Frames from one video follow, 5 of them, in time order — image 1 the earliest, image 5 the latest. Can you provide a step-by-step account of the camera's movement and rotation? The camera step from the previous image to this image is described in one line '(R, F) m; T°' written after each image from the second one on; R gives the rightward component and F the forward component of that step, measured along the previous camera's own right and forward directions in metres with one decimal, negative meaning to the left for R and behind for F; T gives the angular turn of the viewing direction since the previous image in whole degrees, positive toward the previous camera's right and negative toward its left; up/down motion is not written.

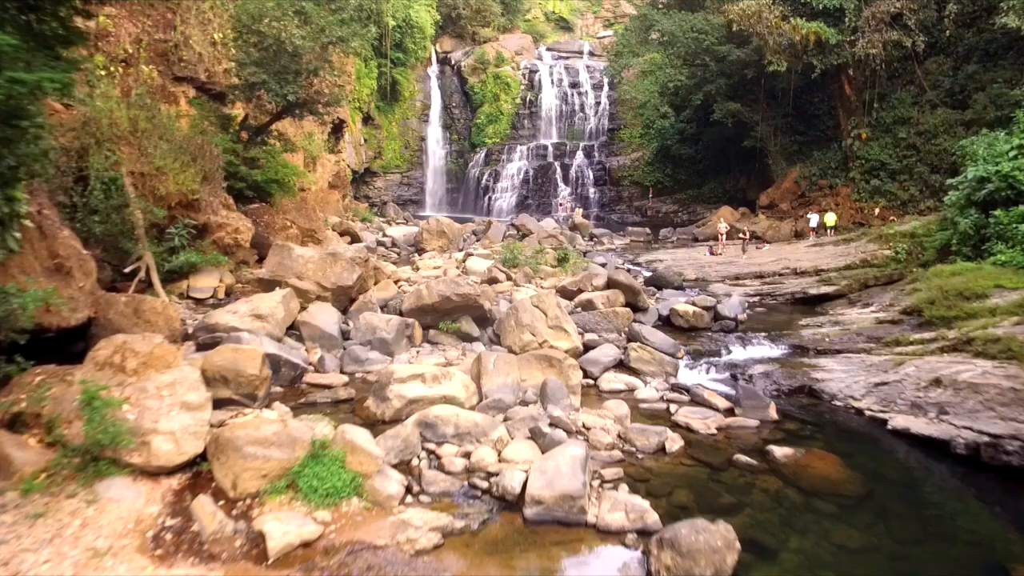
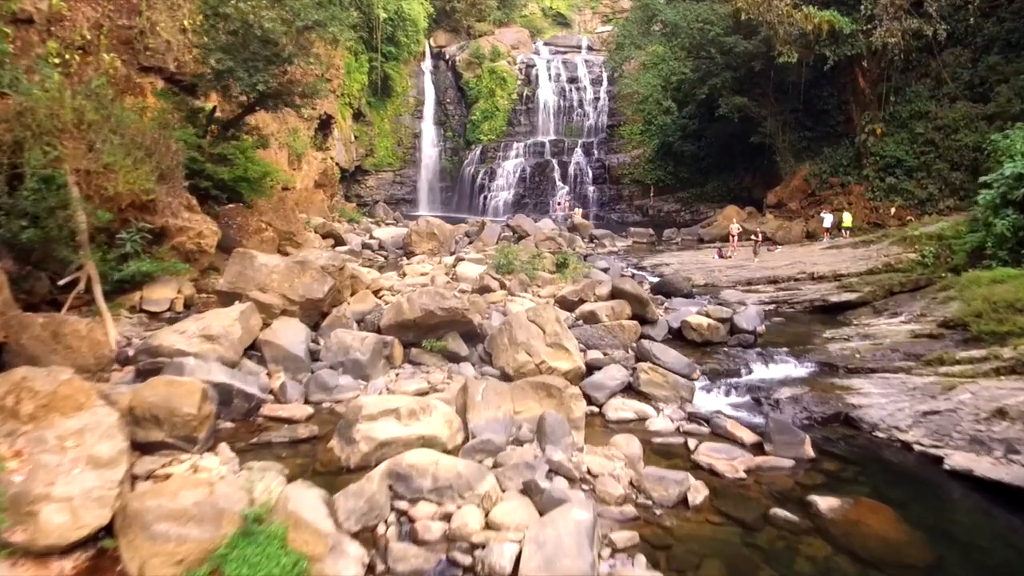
(+0.1, +1.1) m; 0°
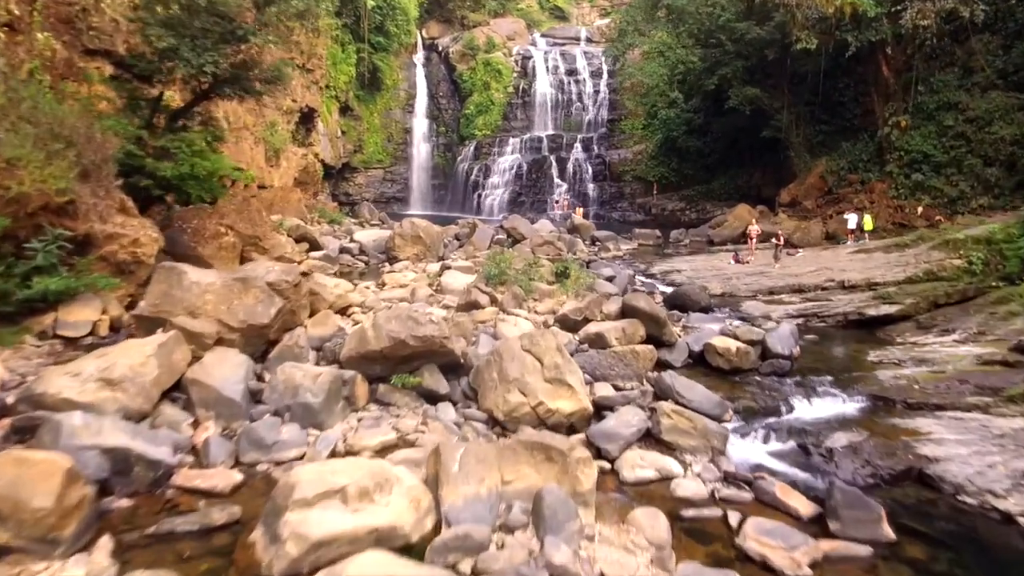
(+0.1, +1.5) m; 0°
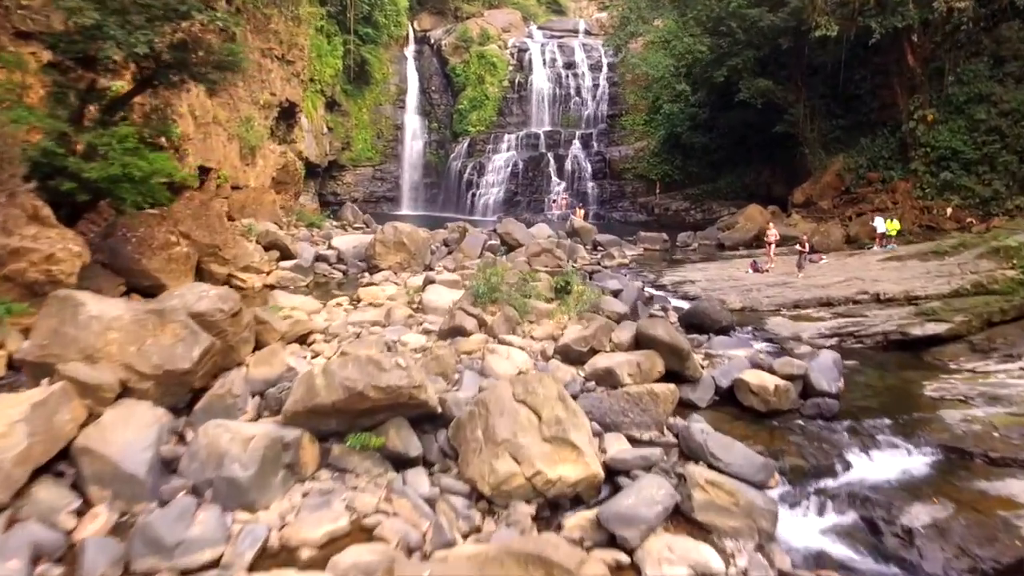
(+0.1, +1.4) m; 0°
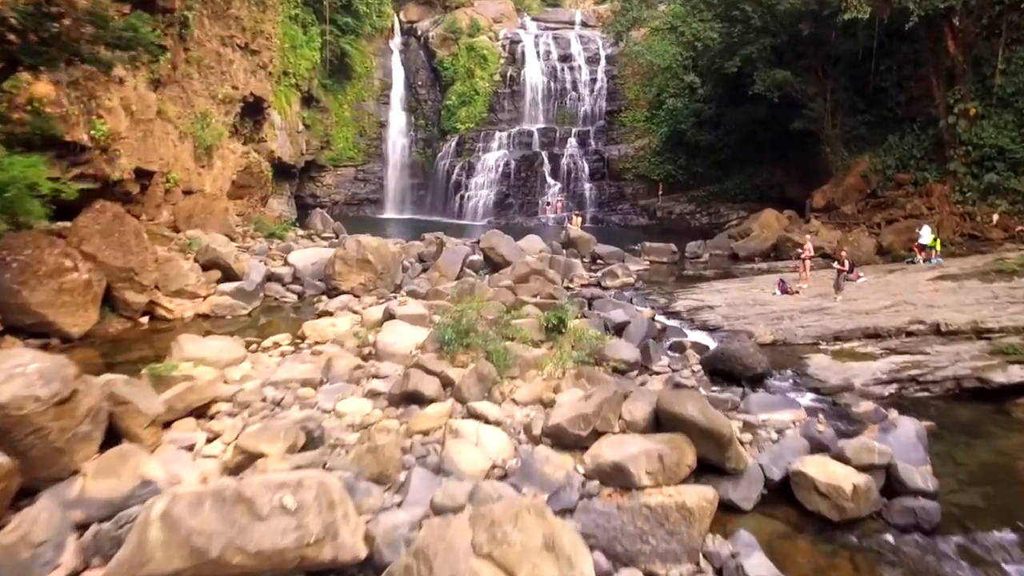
(+0.2, +2.0) m; 0°
